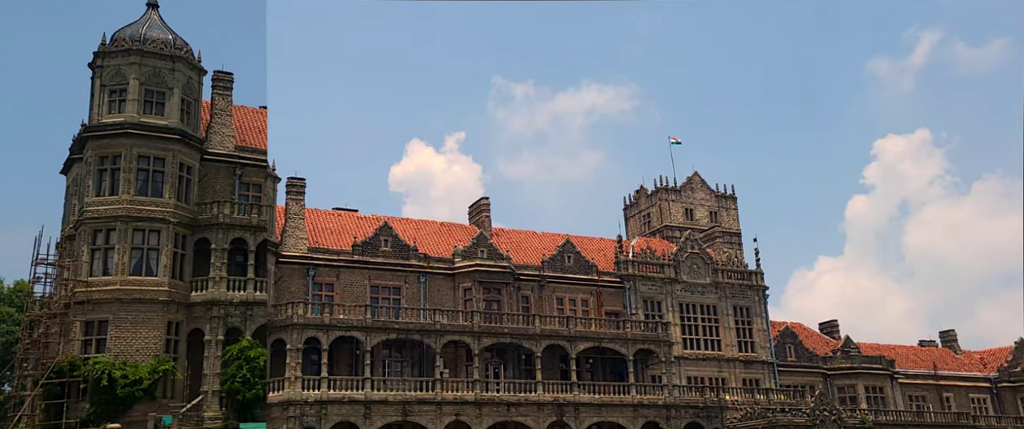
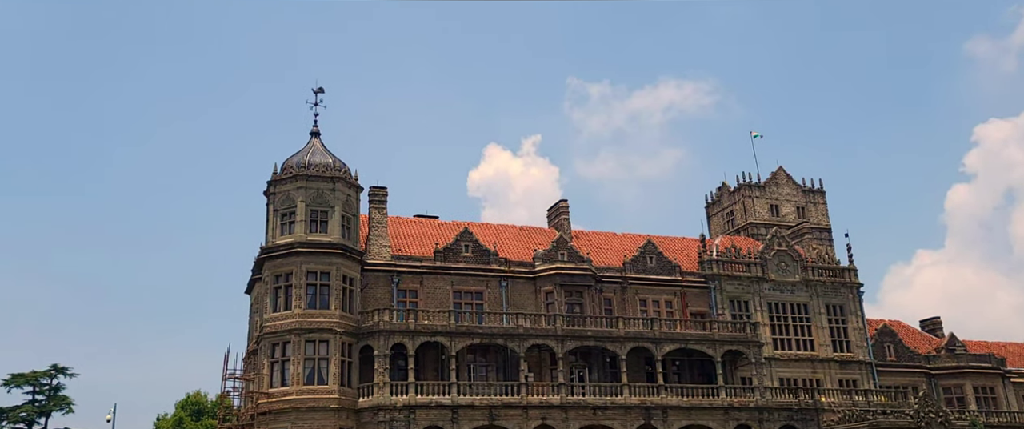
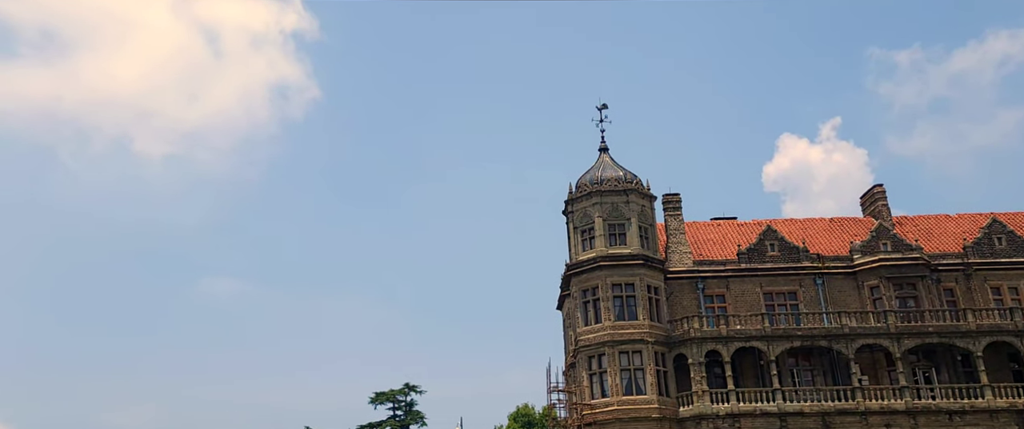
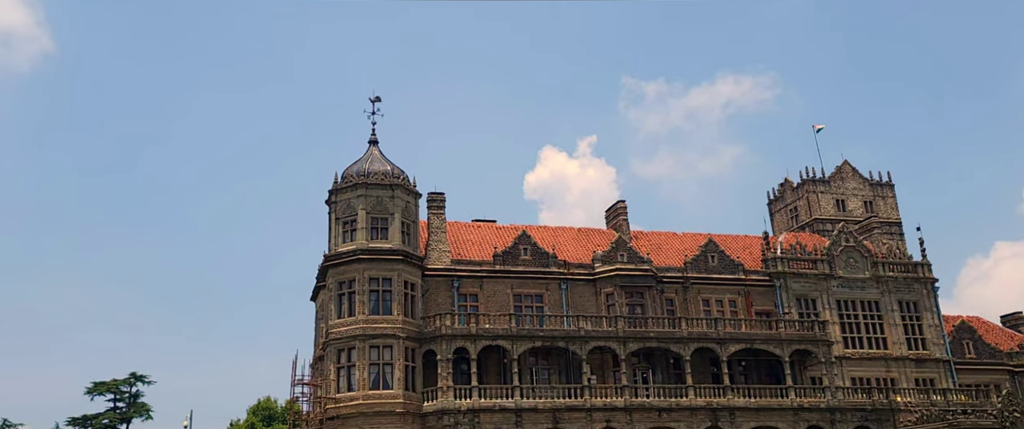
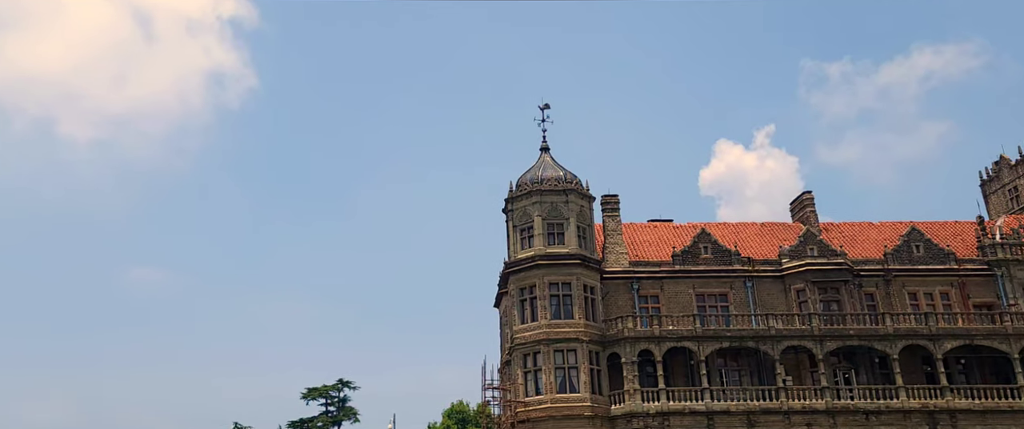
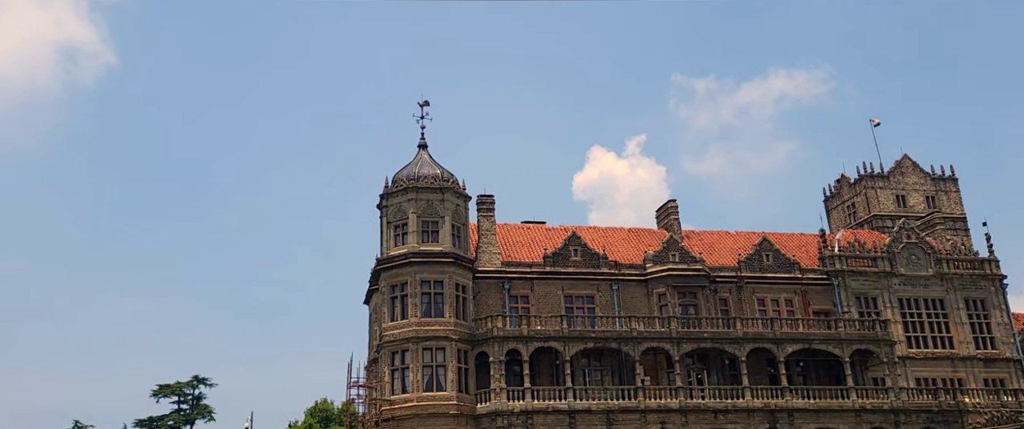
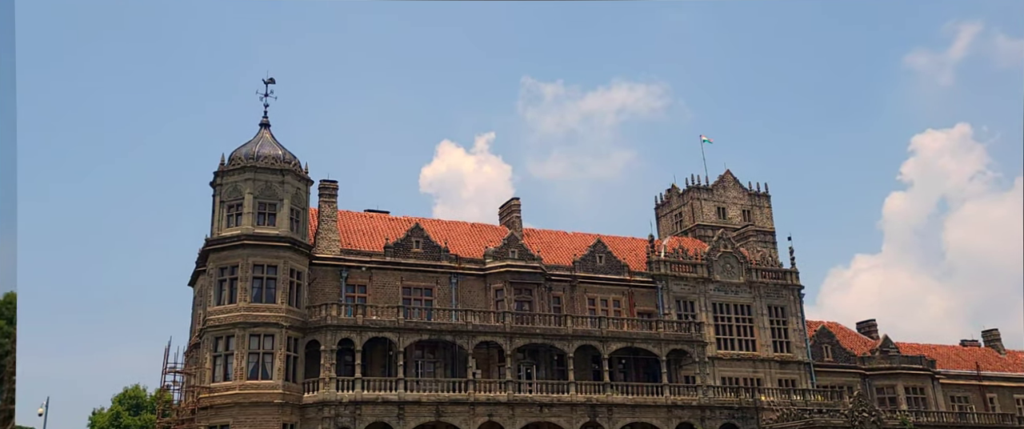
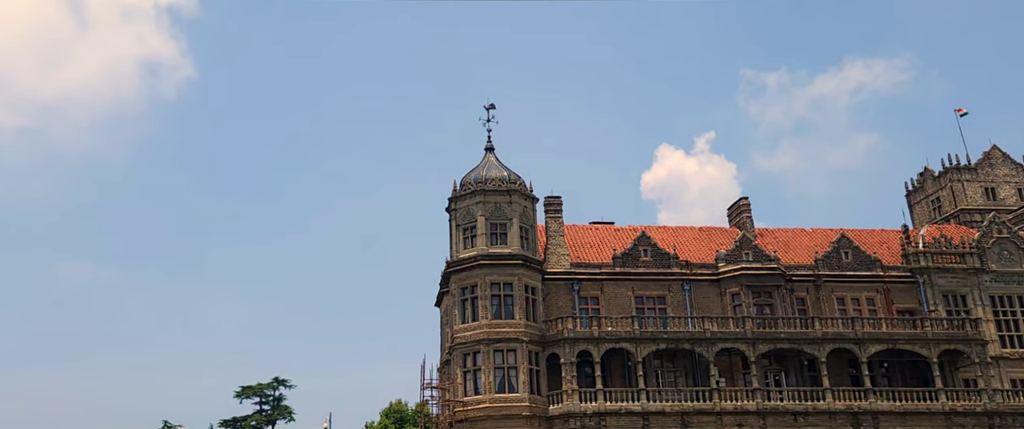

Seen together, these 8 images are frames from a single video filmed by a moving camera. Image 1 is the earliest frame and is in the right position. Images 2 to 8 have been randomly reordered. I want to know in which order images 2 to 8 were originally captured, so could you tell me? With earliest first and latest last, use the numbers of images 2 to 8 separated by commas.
7, 2, 4, 6, 8, 5, 3
